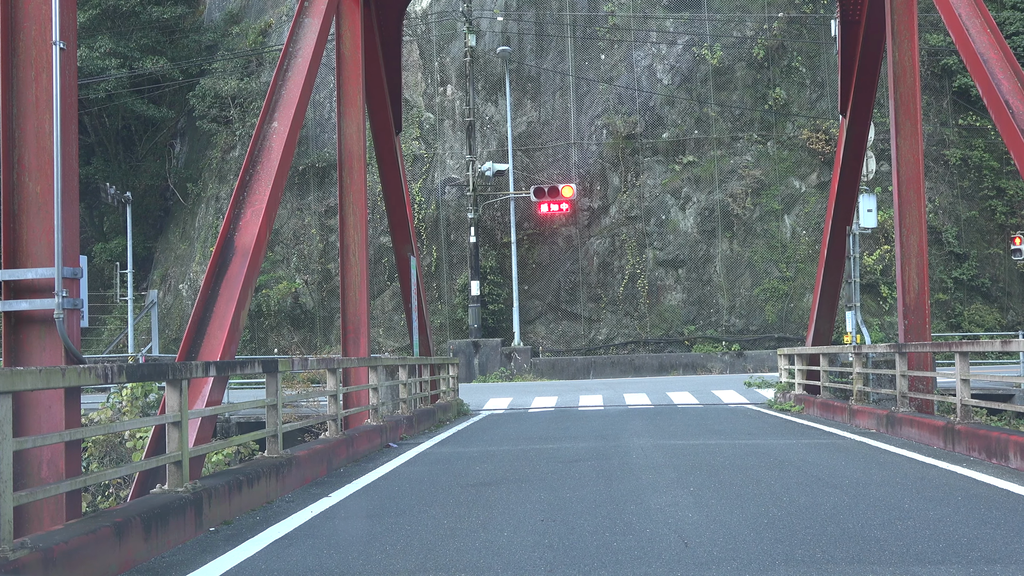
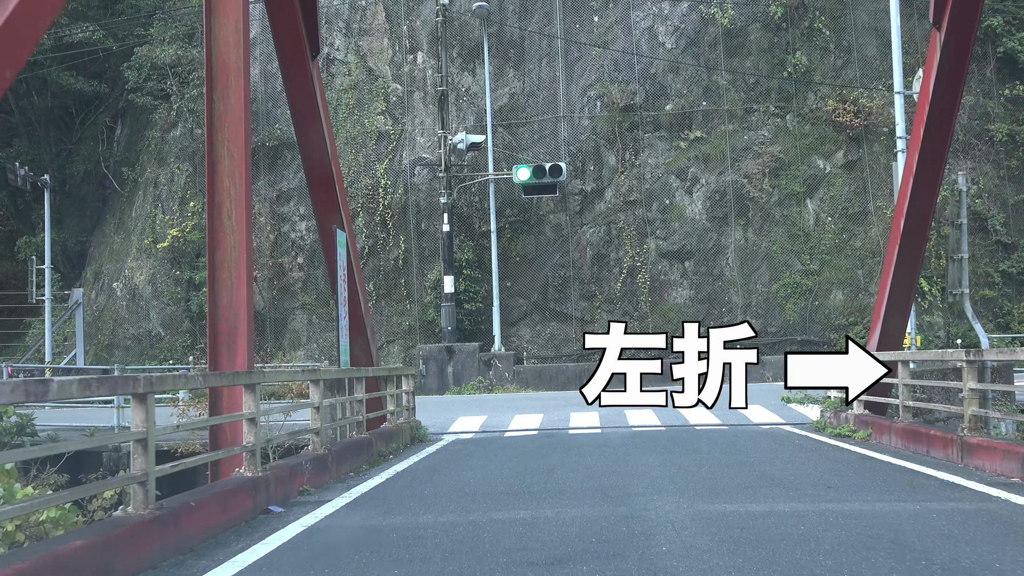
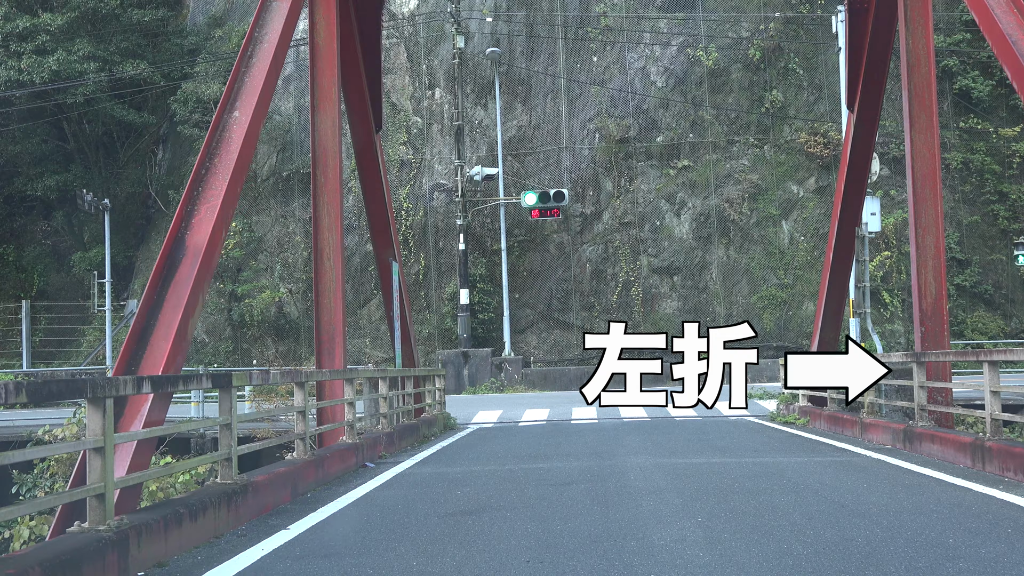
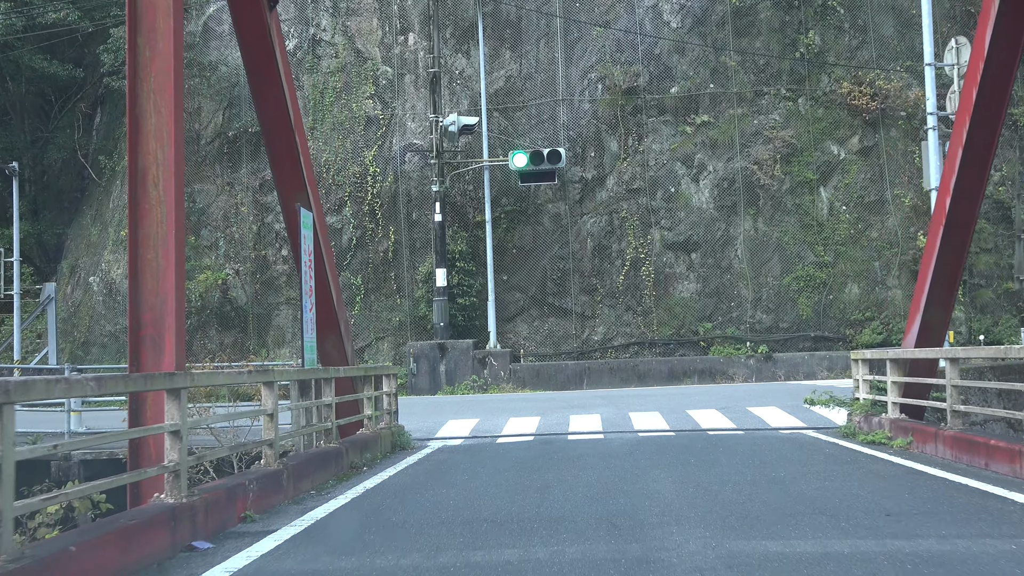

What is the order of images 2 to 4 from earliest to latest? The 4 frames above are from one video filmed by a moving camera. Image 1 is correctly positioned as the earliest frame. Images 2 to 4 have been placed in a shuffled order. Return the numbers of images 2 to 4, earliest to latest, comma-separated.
3, 2, 4
